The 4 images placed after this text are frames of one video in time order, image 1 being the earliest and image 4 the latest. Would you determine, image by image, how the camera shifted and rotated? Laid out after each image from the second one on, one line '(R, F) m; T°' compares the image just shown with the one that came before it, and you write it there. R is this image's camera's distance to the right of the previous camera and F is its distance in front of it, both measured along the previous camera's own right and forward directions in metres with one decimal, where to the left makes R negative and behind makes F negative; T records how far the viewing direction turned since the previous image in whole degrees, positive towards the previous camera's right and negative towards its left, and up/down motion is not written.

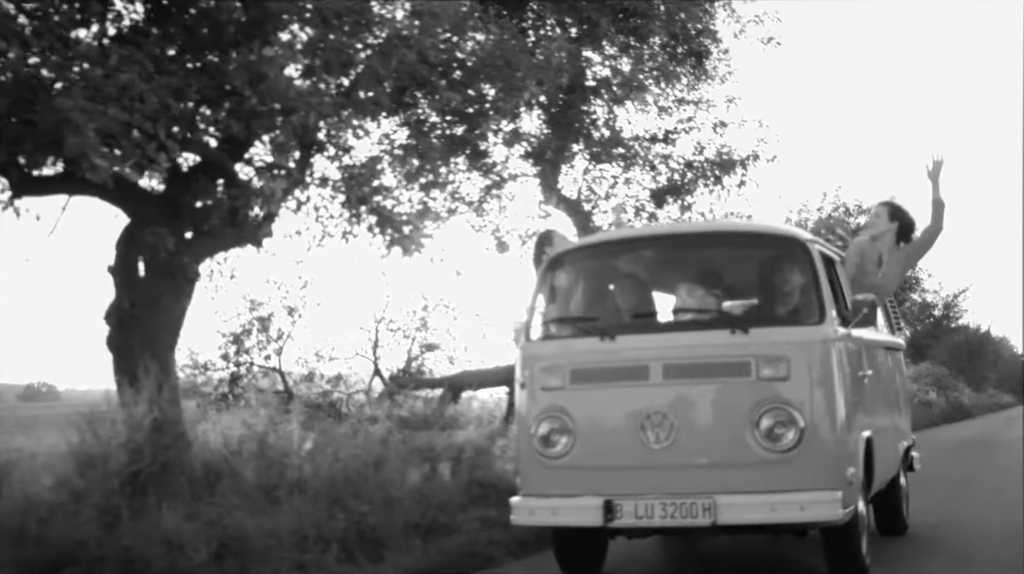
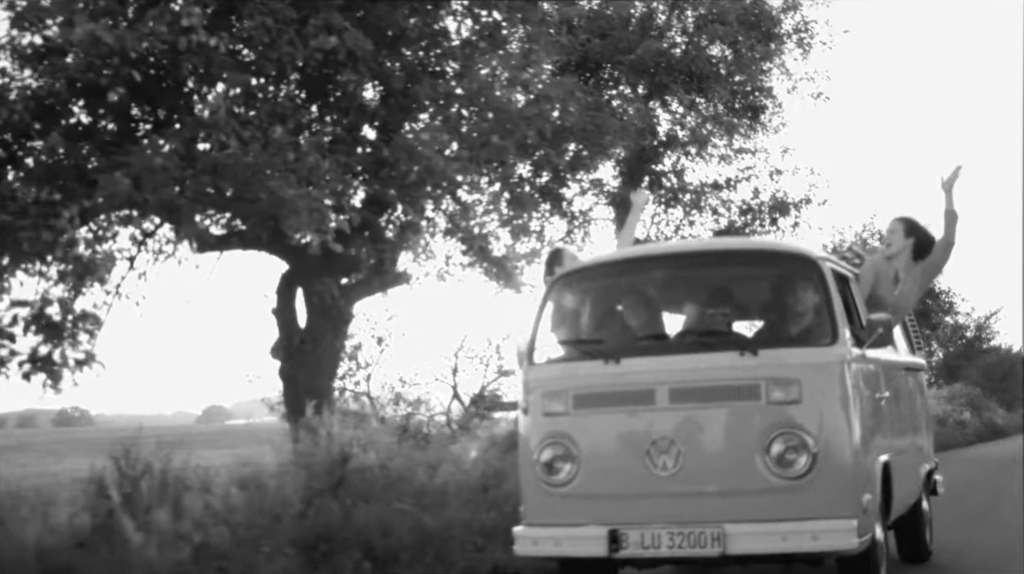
(-0.6, -1.7) m; -1°
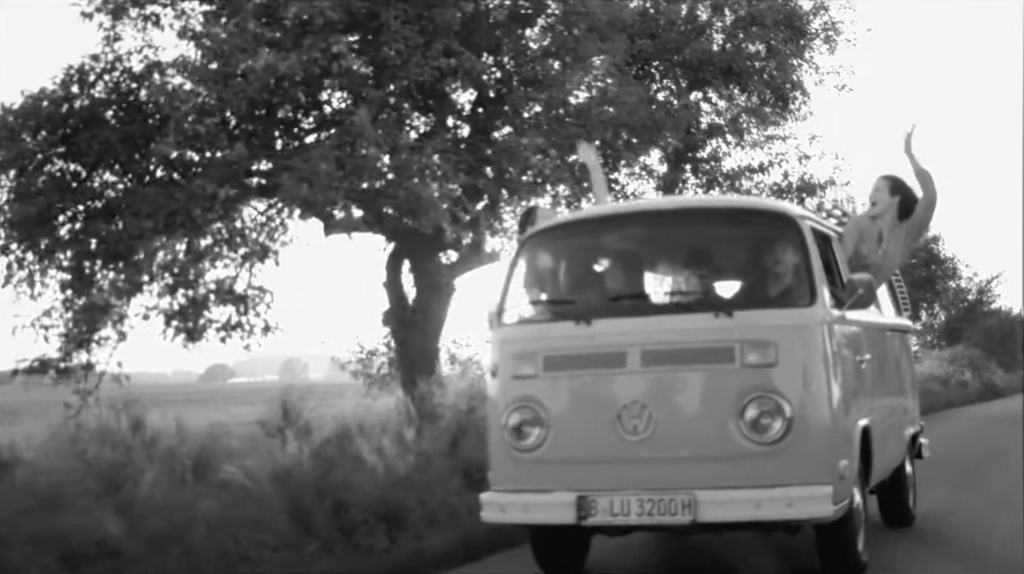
(-0.8, -1.9) m; 0°
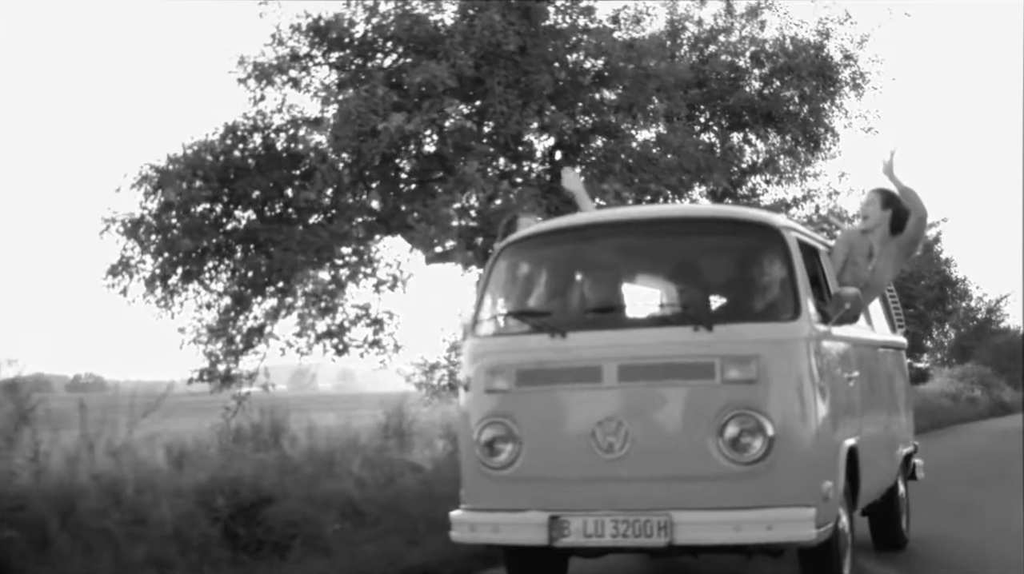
(-0.8, -1.9) m; 0°
